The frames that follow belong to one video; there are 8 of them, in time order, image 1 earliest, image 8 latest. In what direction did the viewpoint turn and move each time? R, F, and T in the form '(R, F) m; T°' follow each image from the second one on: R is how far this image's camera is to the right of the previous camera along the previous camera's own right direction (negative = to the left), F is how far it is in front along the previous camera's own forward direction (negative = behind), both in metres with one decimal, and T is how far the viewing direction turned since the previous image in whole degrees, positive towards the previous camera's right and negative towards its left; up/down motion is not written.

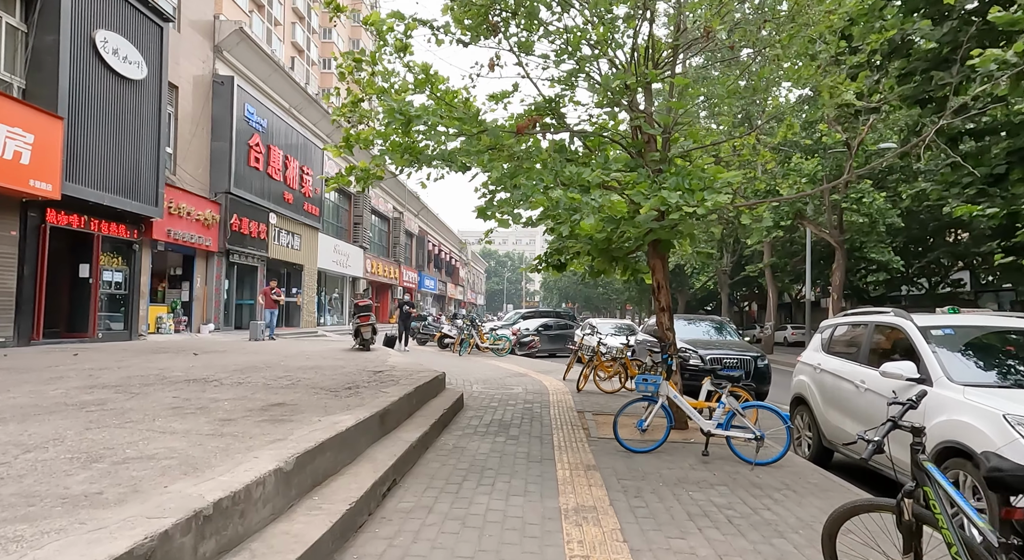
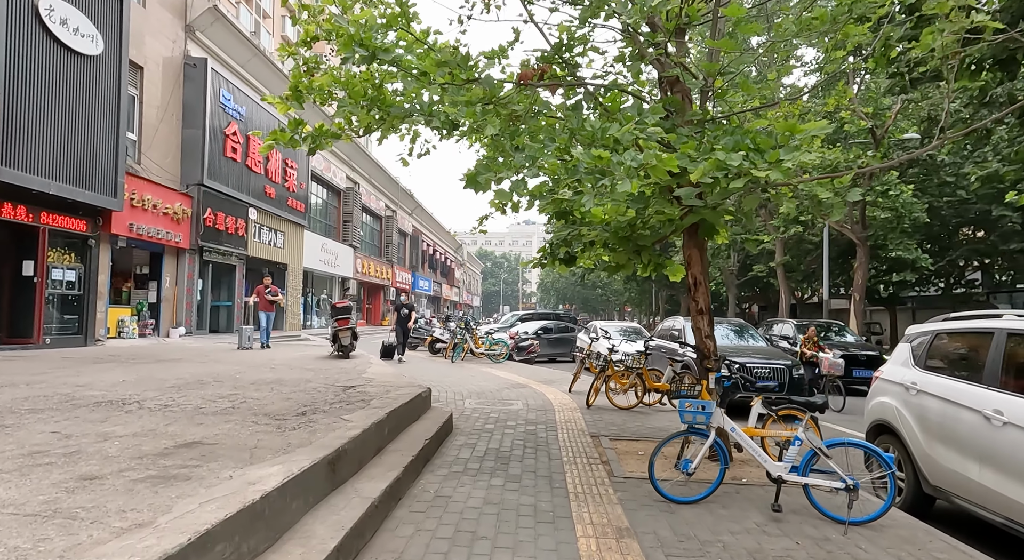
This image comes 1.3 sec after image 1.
(0.0, +1.5) m; 0°
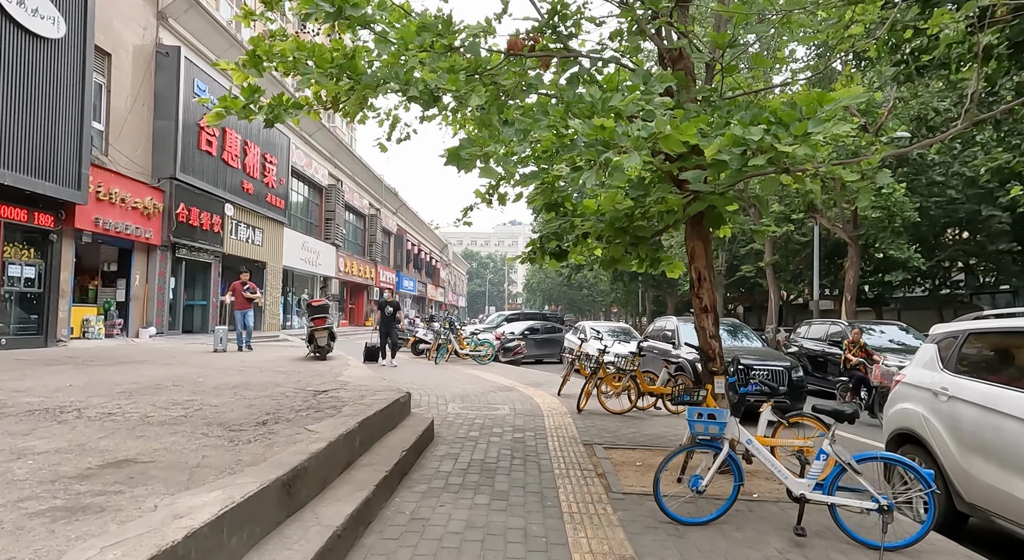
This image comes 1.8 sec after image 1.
(0.0, +0.6) m; +1°
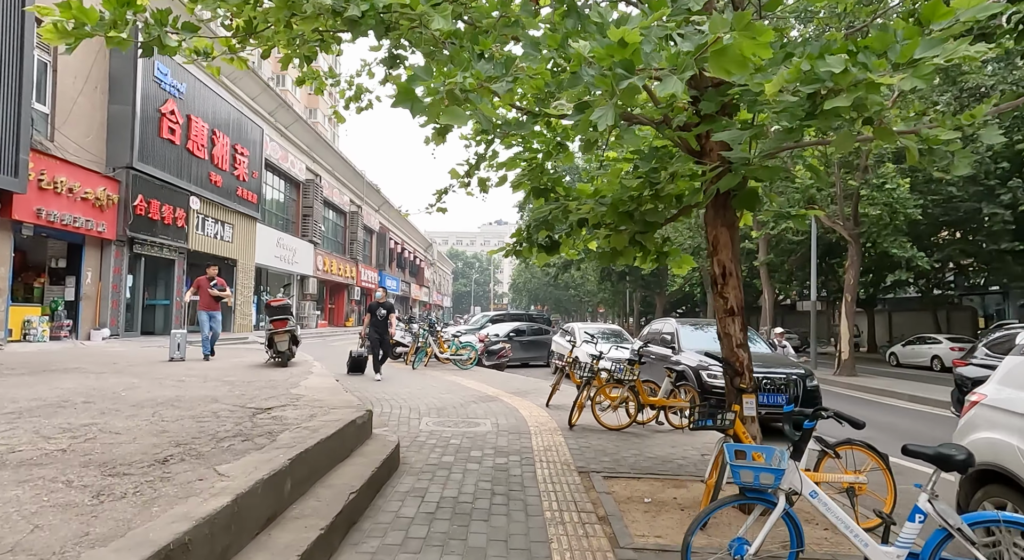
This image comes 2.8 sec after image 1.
(0.0, +1.1) m; +1°
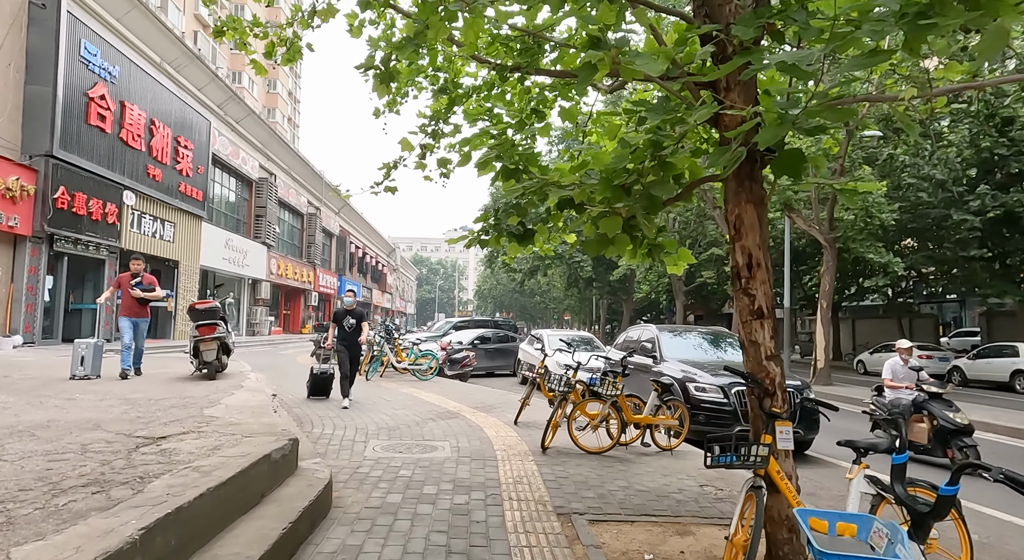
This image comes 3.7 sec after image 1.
(0.0, +1.1) m; +3°
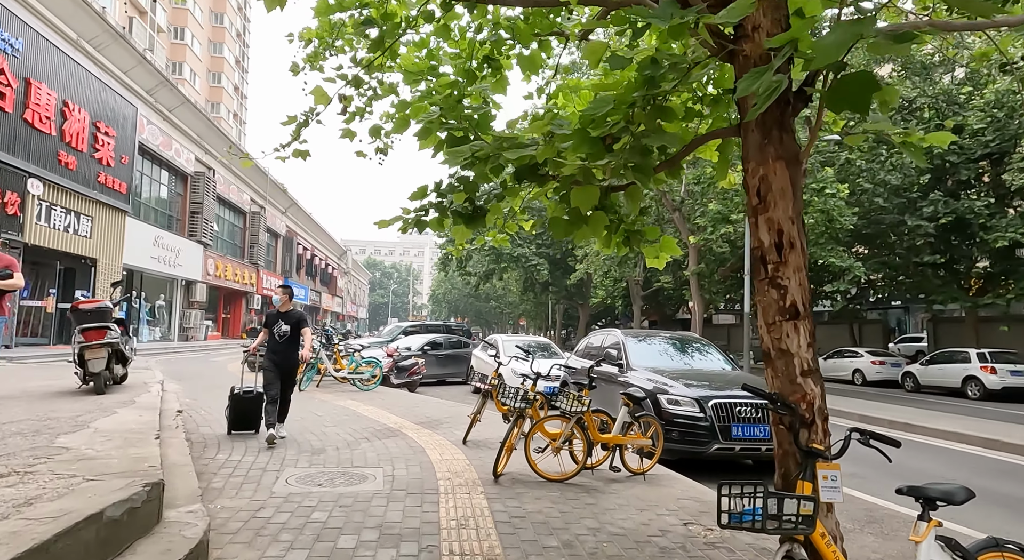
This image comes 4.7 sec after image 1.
(+0.1, +1.1) m; +4°
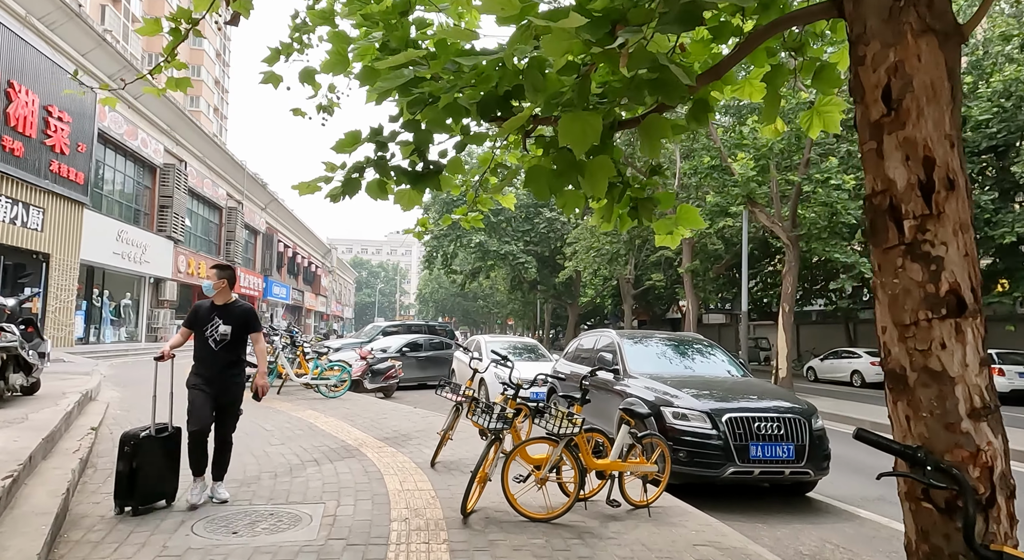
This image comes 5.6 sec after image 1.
(+0.1, +1.2) m; +1°
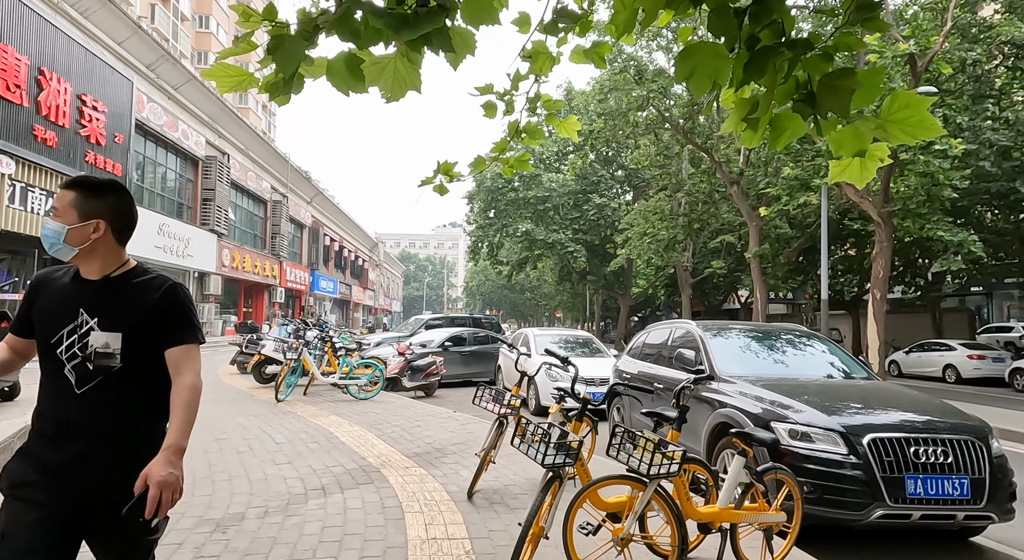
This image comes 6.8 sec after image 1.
(-0.1, +1.5) m; -4°
